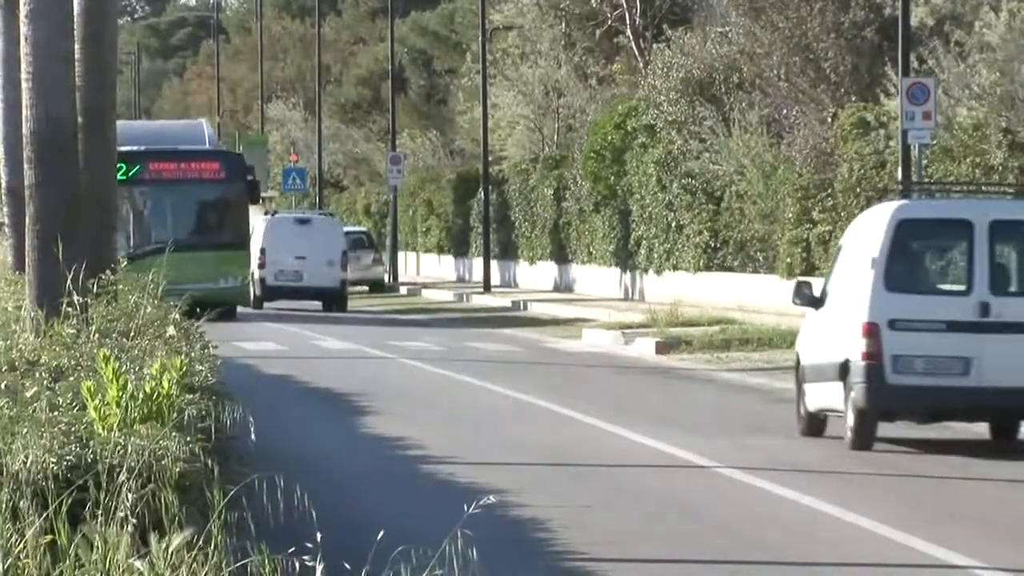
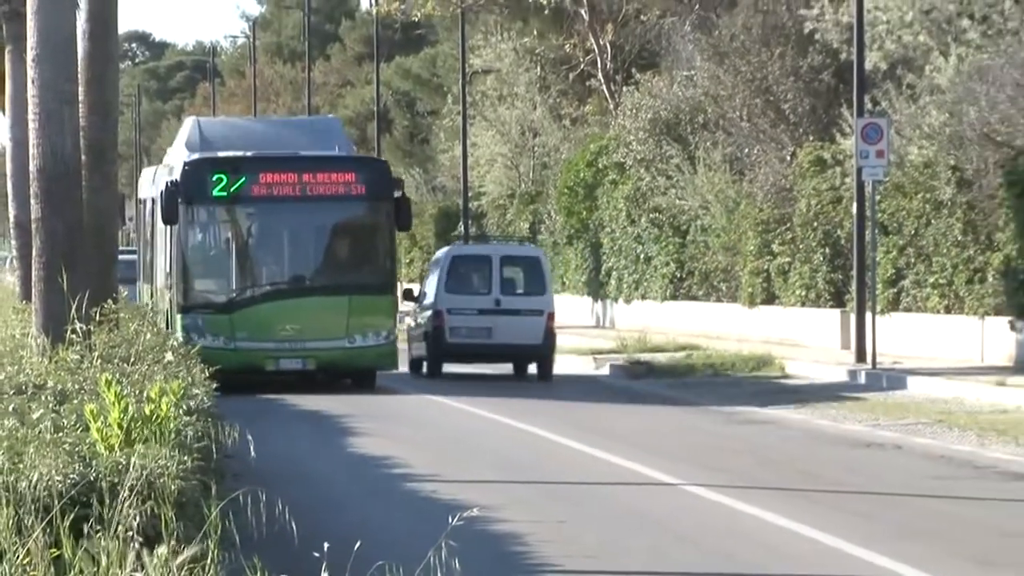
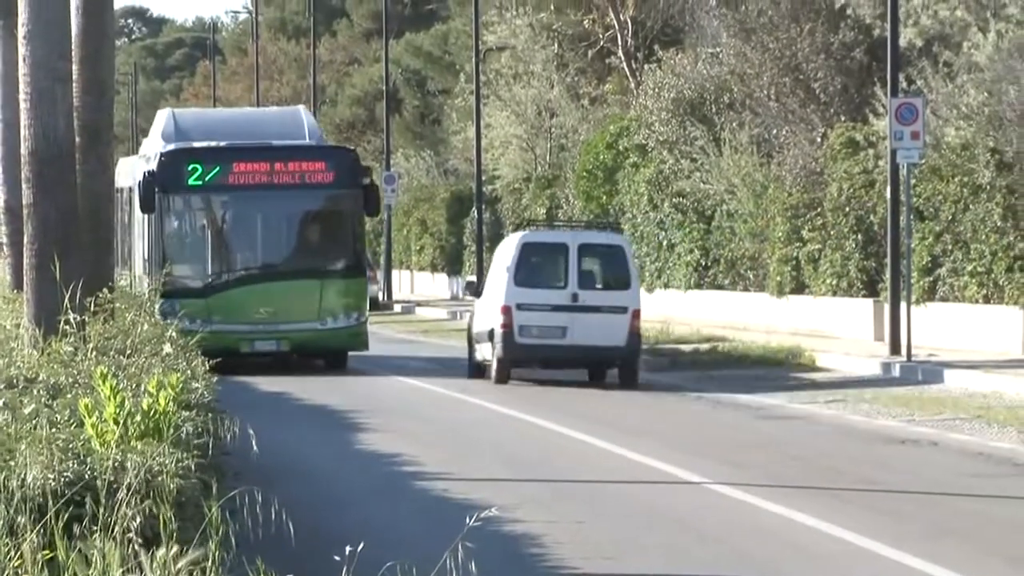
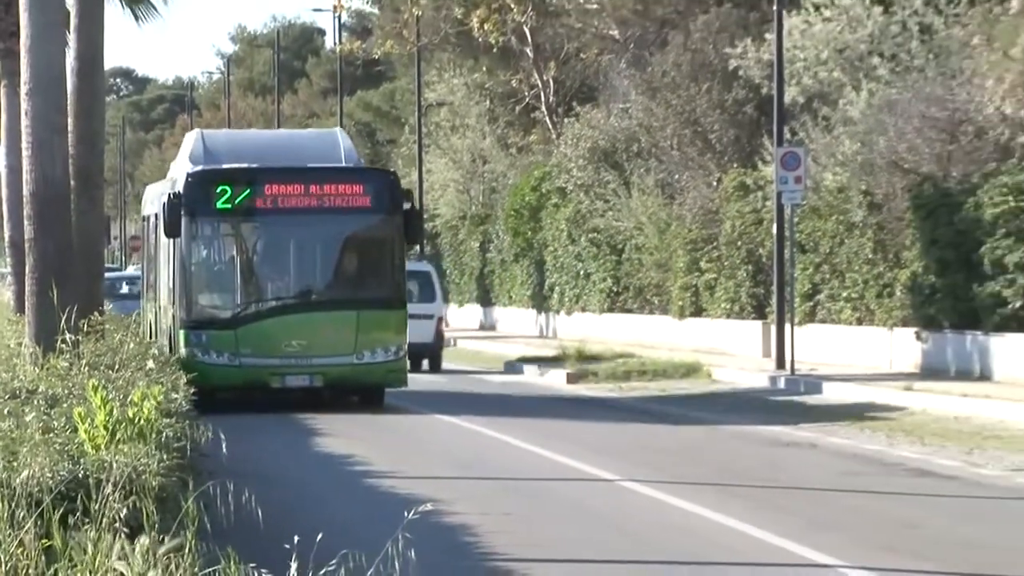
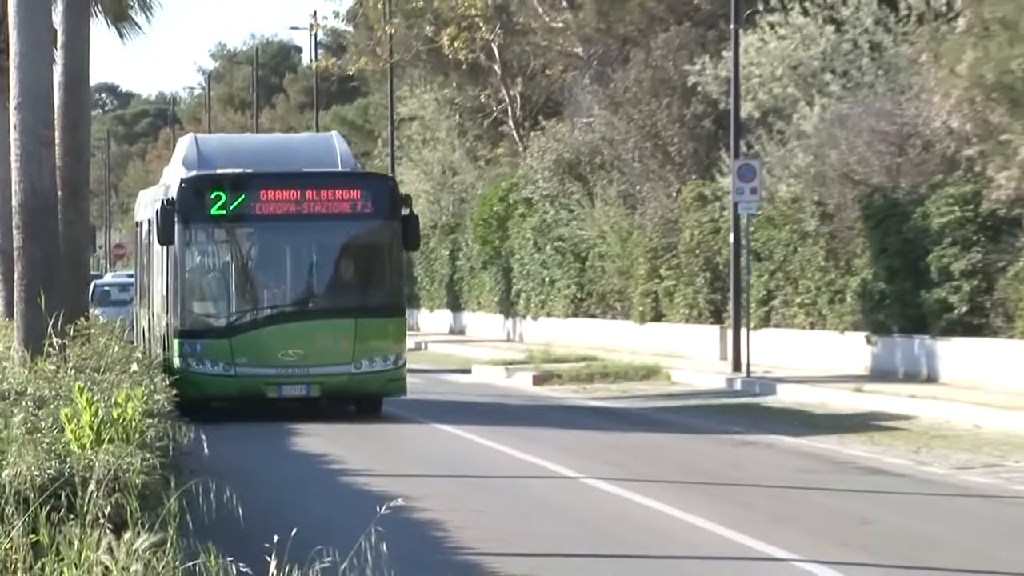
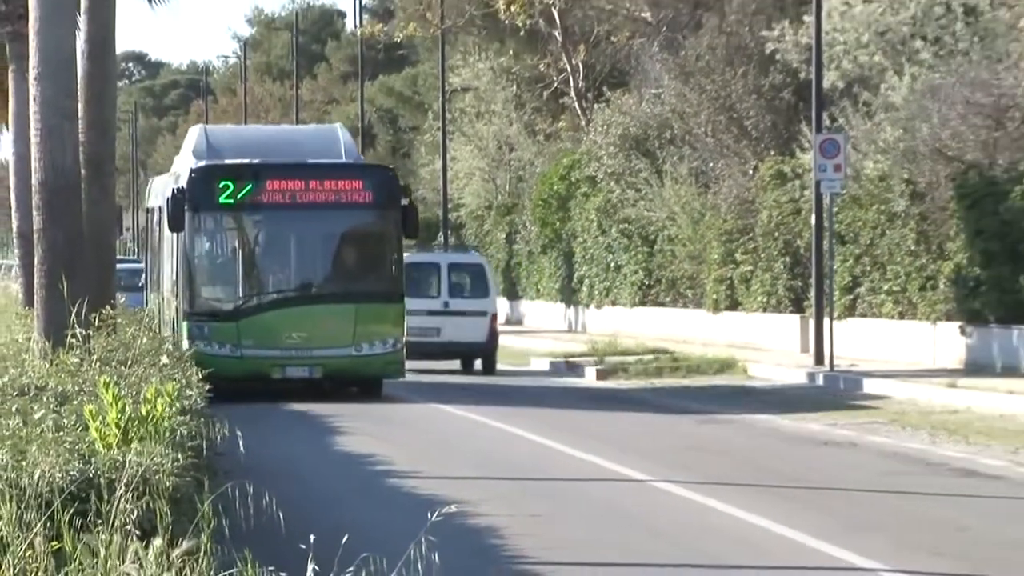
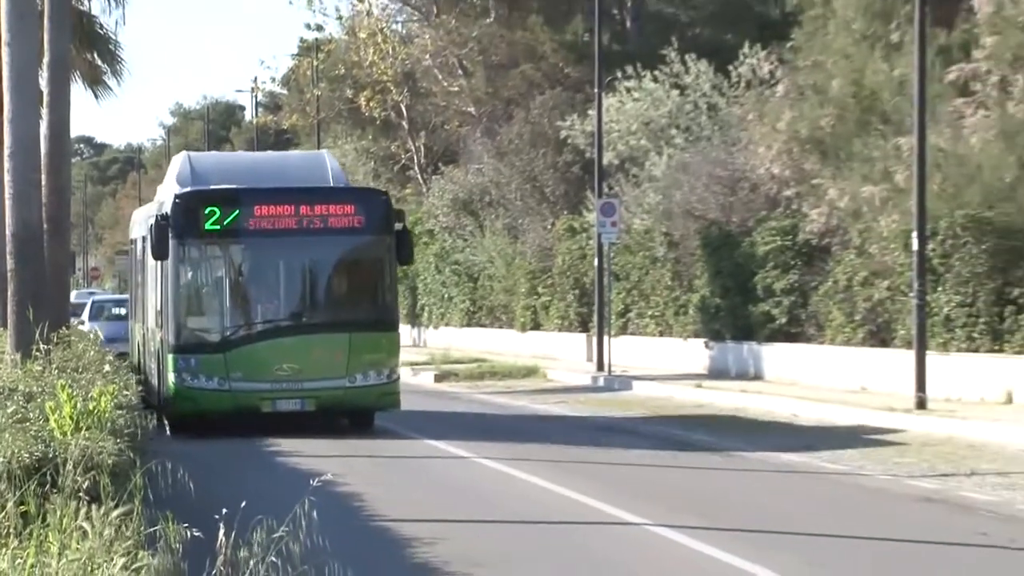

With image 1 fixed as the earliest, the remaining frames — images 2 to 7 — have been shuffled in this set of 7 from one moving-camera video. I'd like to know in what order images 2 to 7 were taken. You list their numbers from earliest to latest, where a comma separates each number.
3, 2, 6, 4, 5, 7
